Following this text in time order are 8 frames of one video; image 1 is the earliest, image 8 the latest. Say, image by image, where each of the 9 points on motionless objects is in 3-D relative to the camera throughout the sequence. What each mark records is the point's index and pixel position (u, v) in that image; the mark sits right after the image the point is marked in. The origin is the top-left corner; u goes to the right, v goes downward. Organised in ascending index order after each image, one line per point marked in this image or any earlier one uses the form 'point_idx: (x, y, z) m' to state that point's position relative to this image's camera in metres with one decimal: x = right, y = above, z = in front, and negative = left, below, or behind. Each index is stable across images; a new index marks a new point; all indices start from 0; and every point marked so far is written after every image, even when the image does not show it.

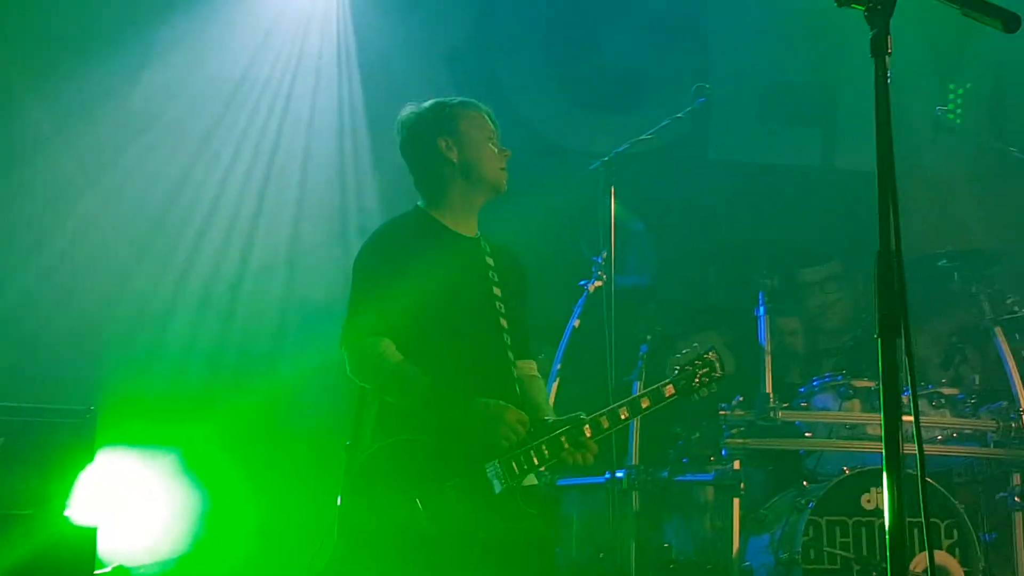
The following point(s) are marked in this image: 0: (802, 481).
0: (+1.1, -0.7, +2.9) m
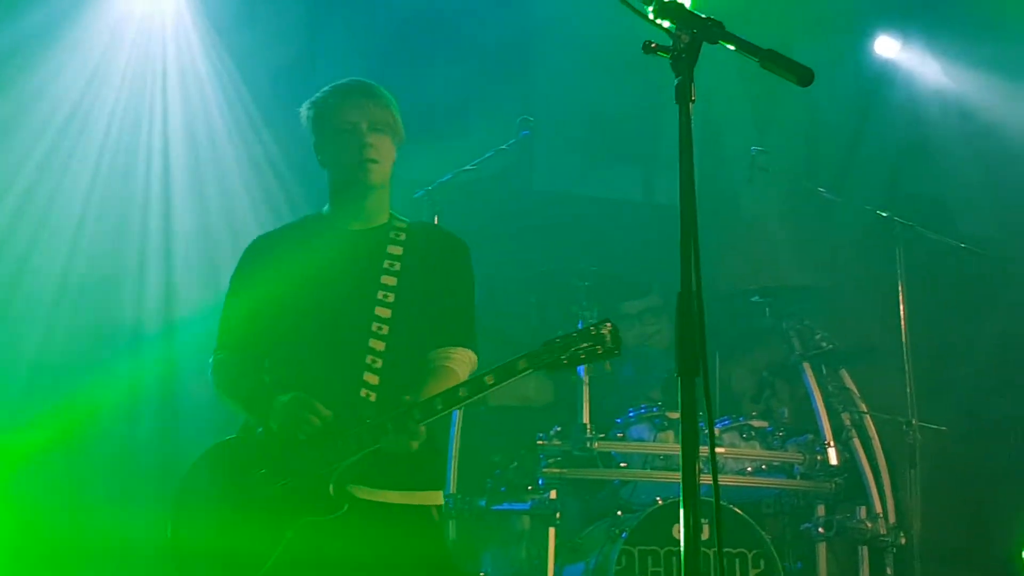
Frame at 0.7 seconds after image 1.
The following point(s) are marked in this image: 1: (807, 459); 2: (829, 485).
0: (+0.4, -0.9, +2.9) m
1: (+1.2, -0.7, +2.8) m
2: (+1.3, -0.8, +2.9) m
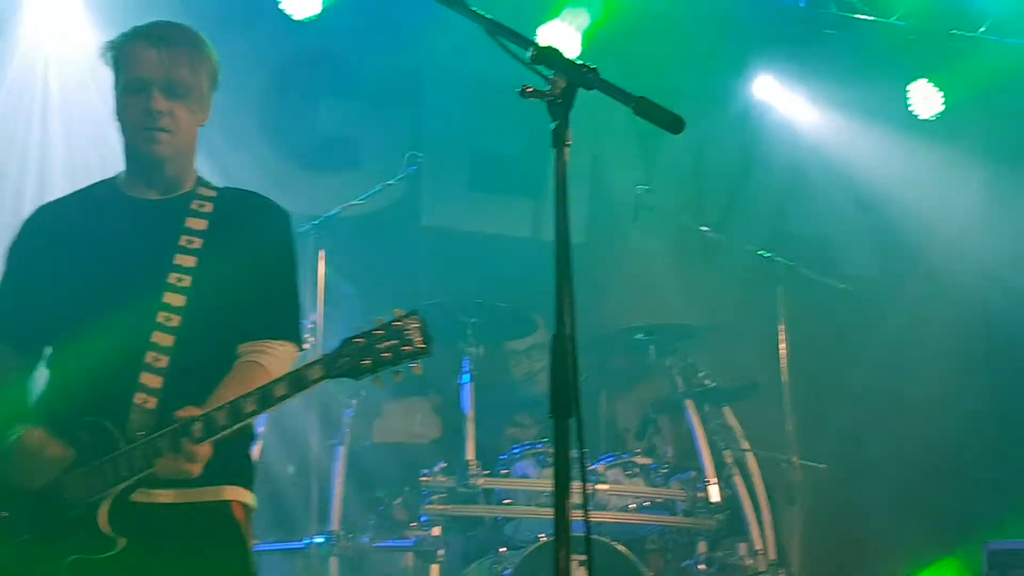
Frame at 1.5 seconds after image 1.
0: (-0.1, -1.0, +2.9) m
1: (+0.7, -0.8, +2.8) m
2: (+0.8, -0.9, +2.9) m
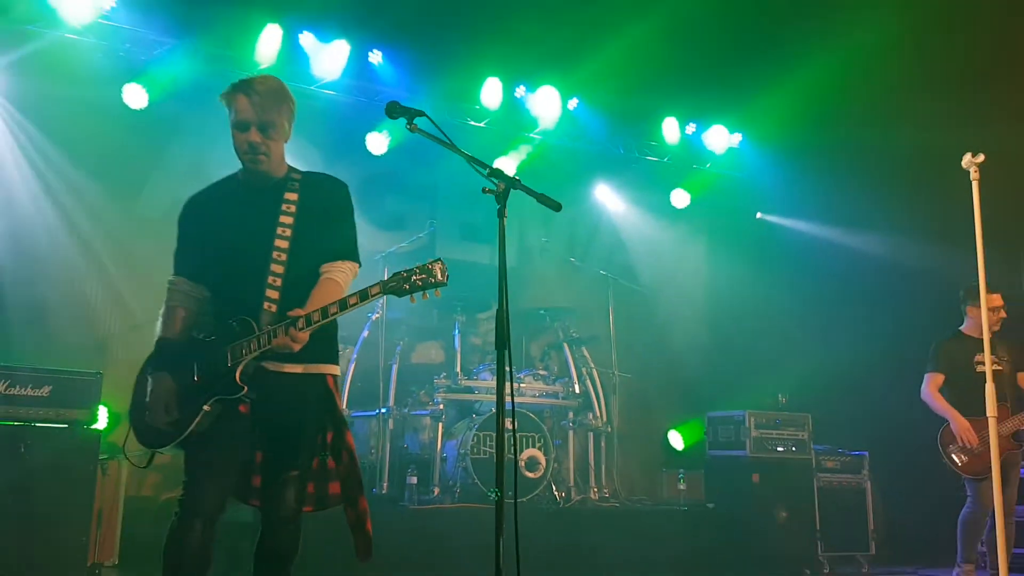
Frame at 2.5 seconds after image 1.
0: (-0.3, -1.0, +6.1) m
1: (+0.4, -0.8, +6.0) m
2: (+0.5, -0.9, +6.0) m
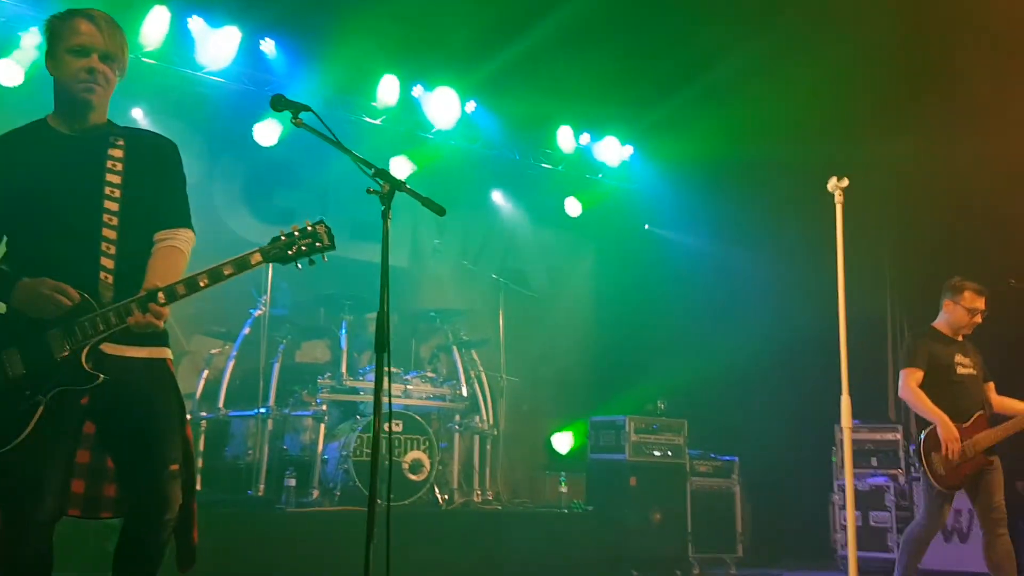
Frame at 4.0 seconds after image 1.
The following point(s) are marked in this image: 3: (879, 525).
0: (-1.2, -1.0, +6.0) m
1: (-0.5, -0.8, +6.0) m
2: (-0.4, -0.9, +6.0) m
3: (+2.9, -1.9, +5.9) m
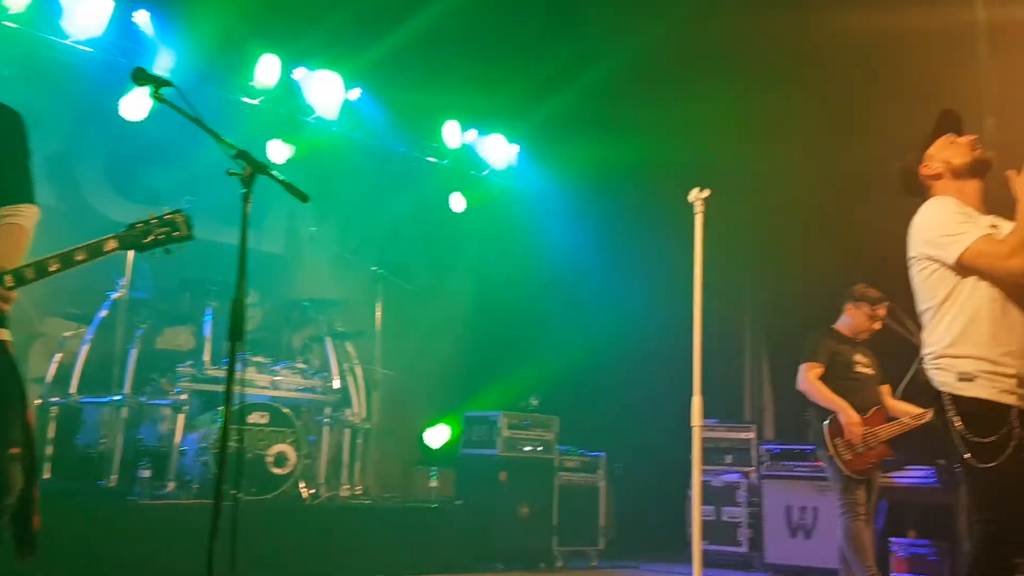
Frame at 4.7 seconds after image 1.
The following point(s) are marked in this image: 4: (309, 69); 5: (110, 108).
0: (-2.3, -0.9, +5.7) m
1: (-1.5, -0.8, +5.9) m
2: (-1.4, -0.9, +5.9) m
3: (+1.8, -1.9, +6.2) m
4: (-1.6, +1.8, +6.1) m
5: (-3.1, +1.4, +5.8) m
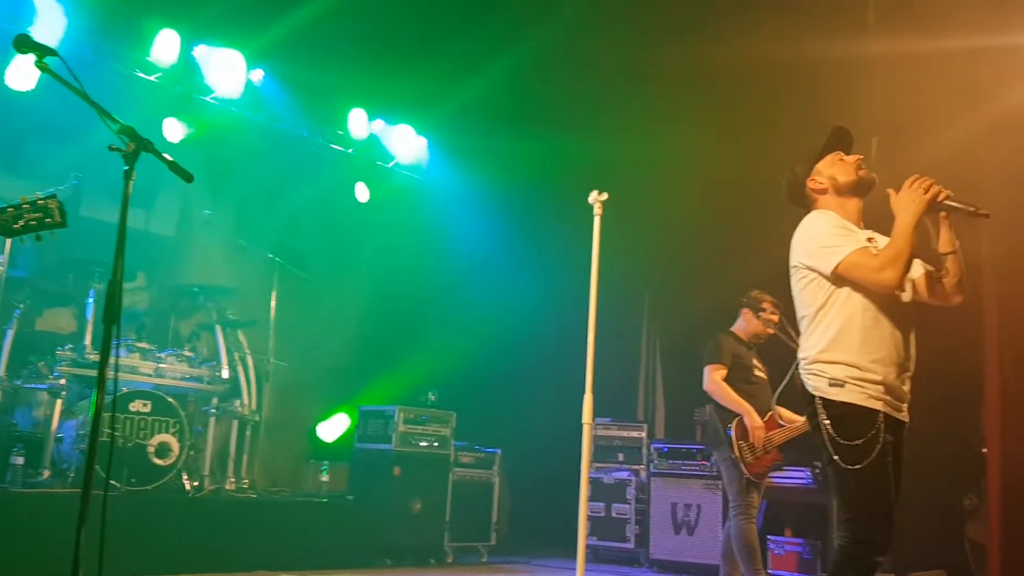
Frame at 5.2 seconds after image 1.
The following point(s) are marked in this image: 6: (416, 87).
0: (-3.0, -0.8, +5.5) m
1: (-2.3, -0.7, +5.6) m
2: (-2.2, -0.8, +5.7) m
3: (+0.9, -1.9, +6.3) m
4: (-2.4, +1.9, +5.8) m
5: (-3.8, +1.6, +5.4) m
6: (-0.8, +1.7, +6.4) m
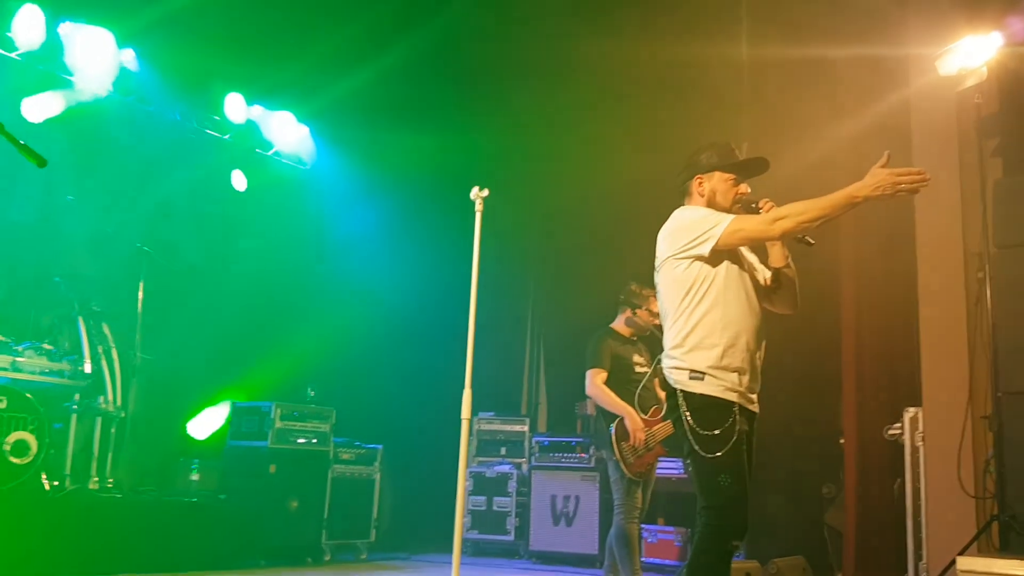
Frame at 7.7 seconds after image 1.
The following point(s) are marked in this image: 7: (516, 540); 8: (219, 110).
0: (-3.9, -0.7, +5.1) m
1: (-3.2, -0.6, +5.4) m
2: (-3.1, -0.7, +5.4) m
3: (-0.1, -1.9, +6.3) m
4: (-3.2, +2.0, +5.5) m
5: (-4.7, +1.7, +5.0) m
6: (-1.8, +1.8, +6.2) m
7: (0.0, -2.1, +6.3) m
8: (-2.5, +1.5, +6.5) m
